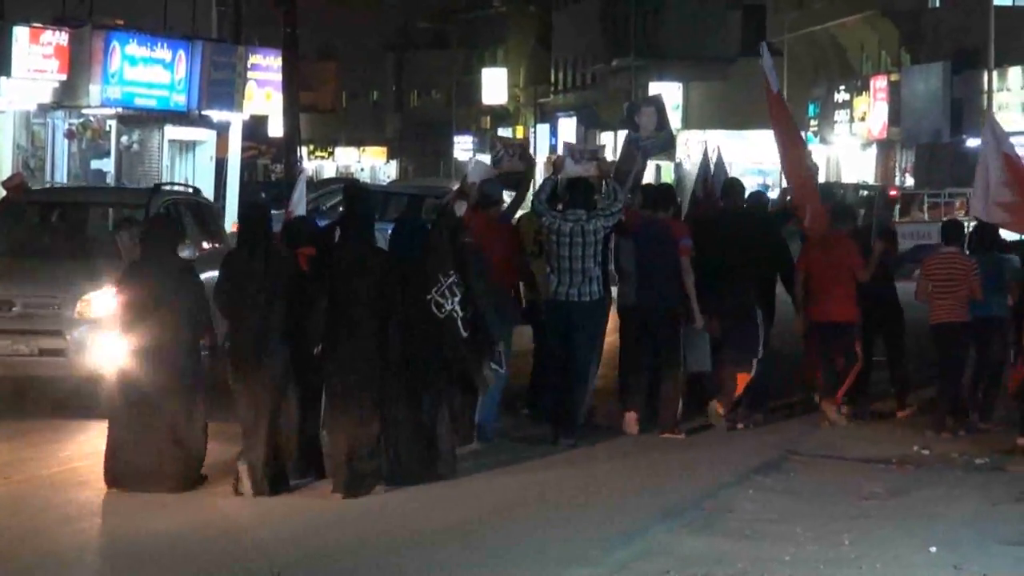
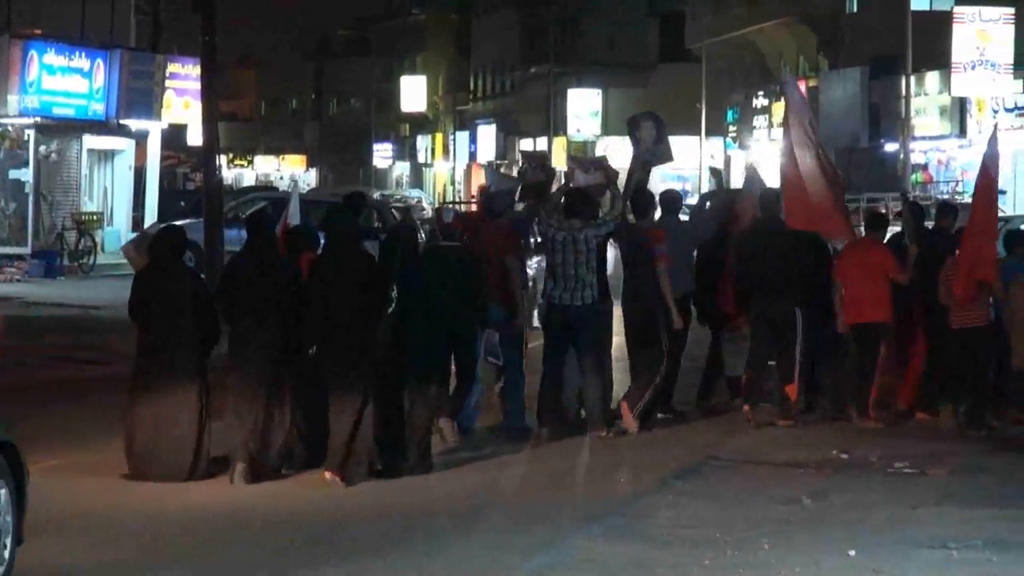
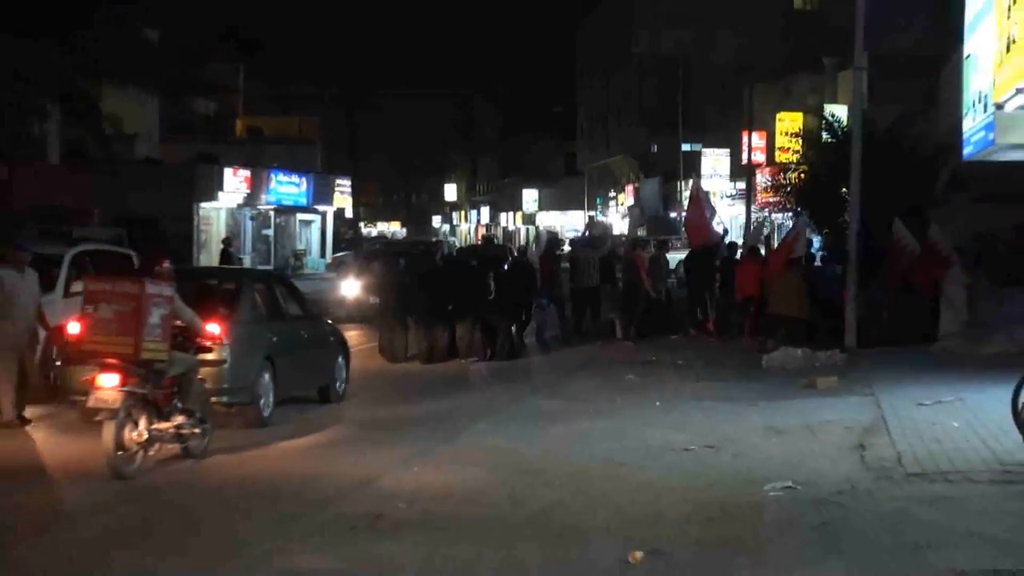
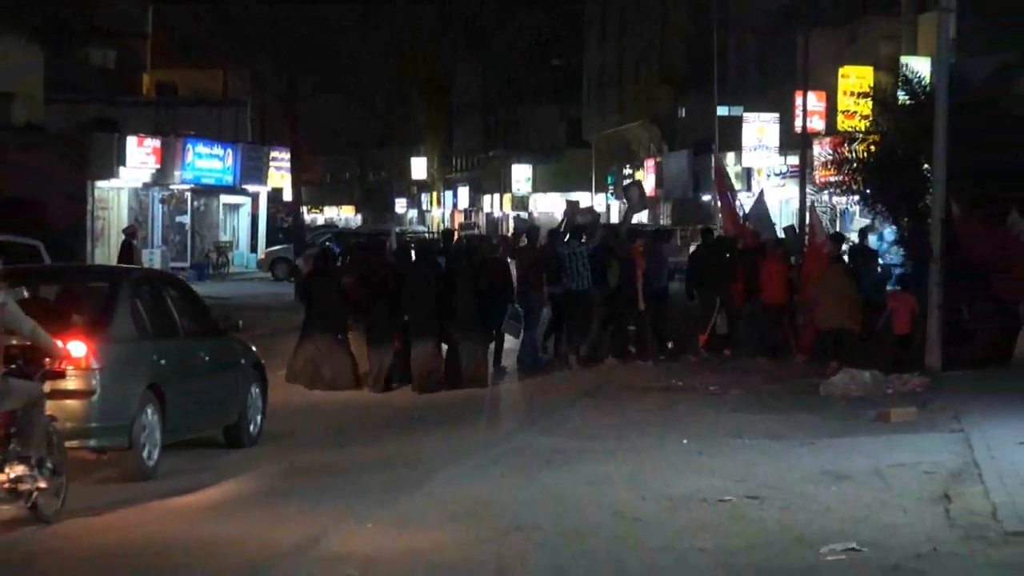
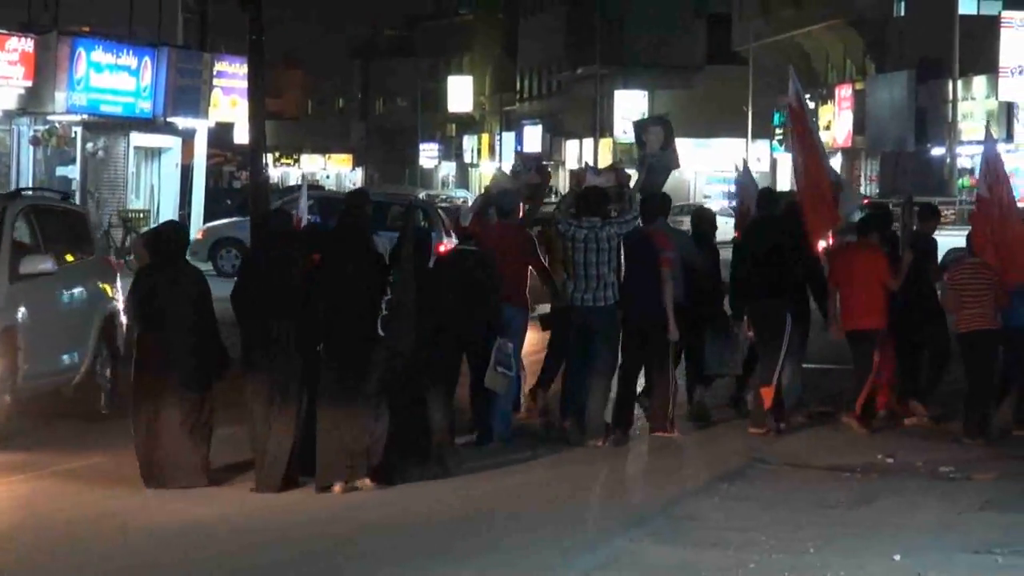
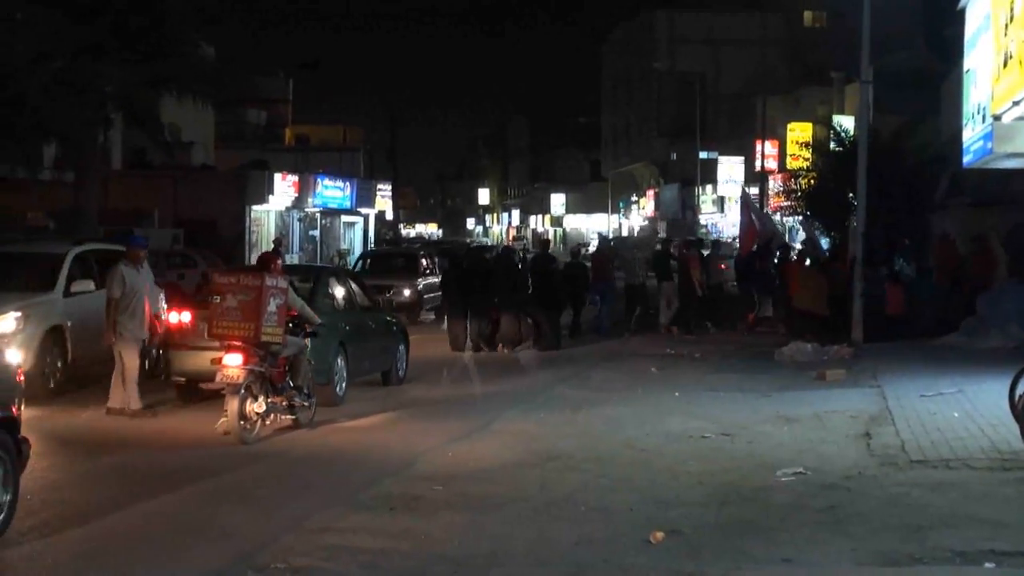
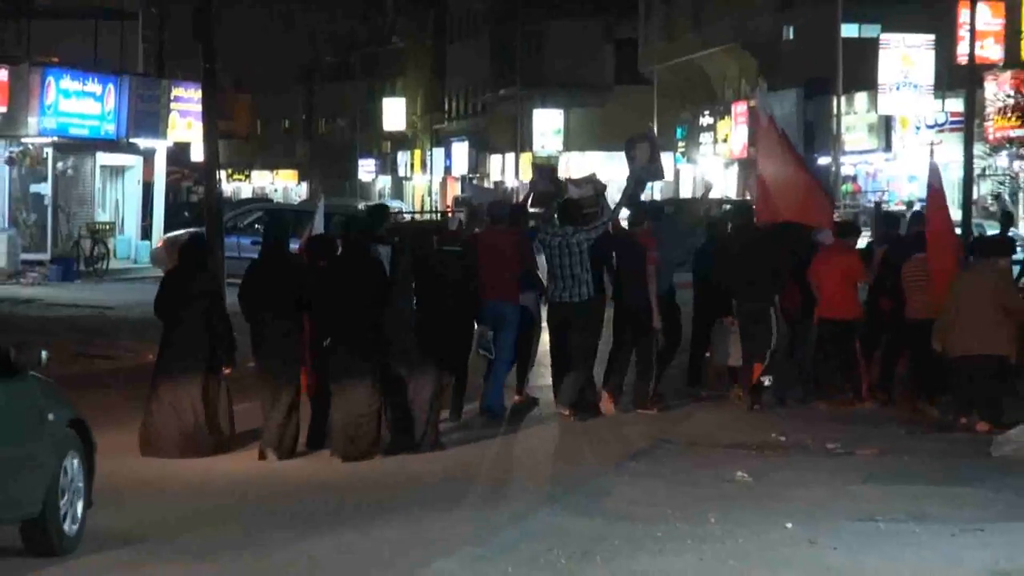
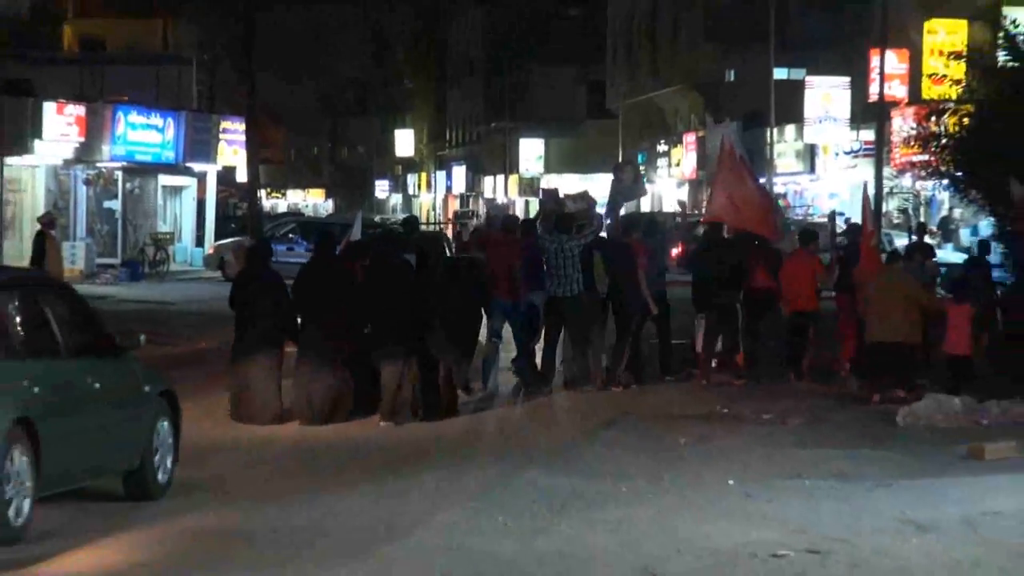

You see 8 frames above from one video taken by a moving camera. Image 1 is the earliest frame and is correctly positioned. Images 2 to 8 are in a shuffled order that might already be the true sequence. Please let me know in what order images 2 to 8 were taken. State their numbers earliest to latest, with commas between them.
5, 2, 7, 8, 4, 3, 6
